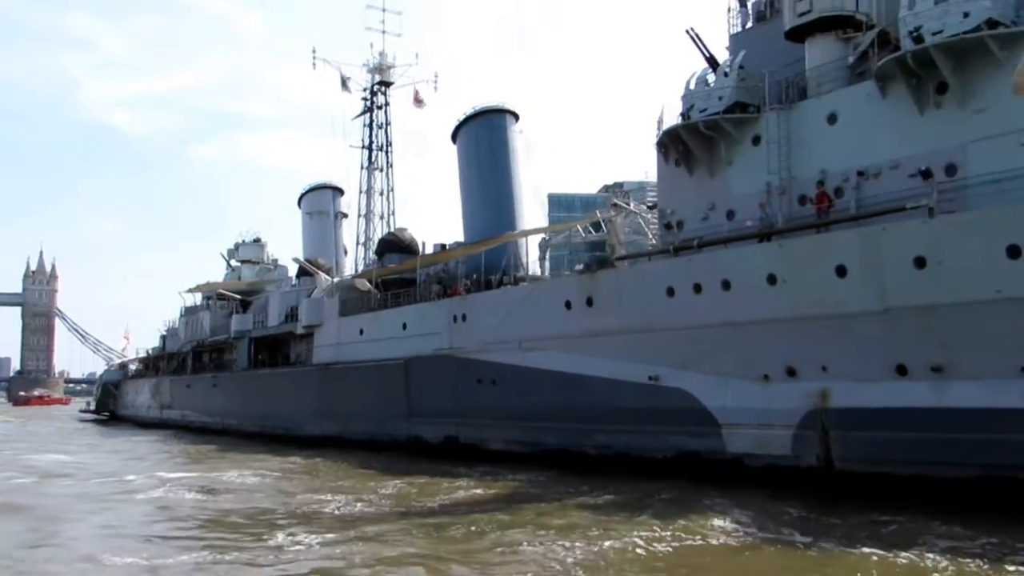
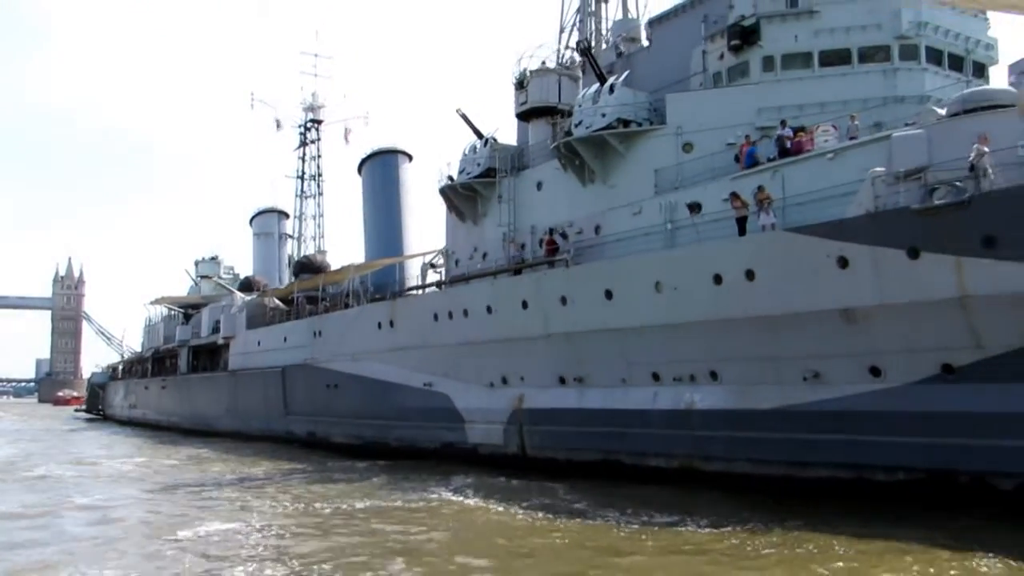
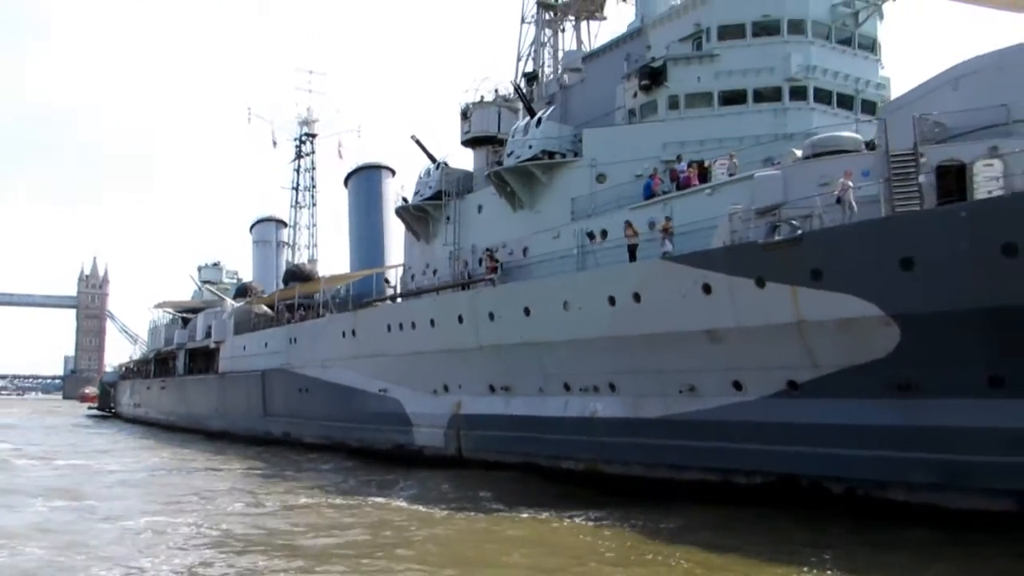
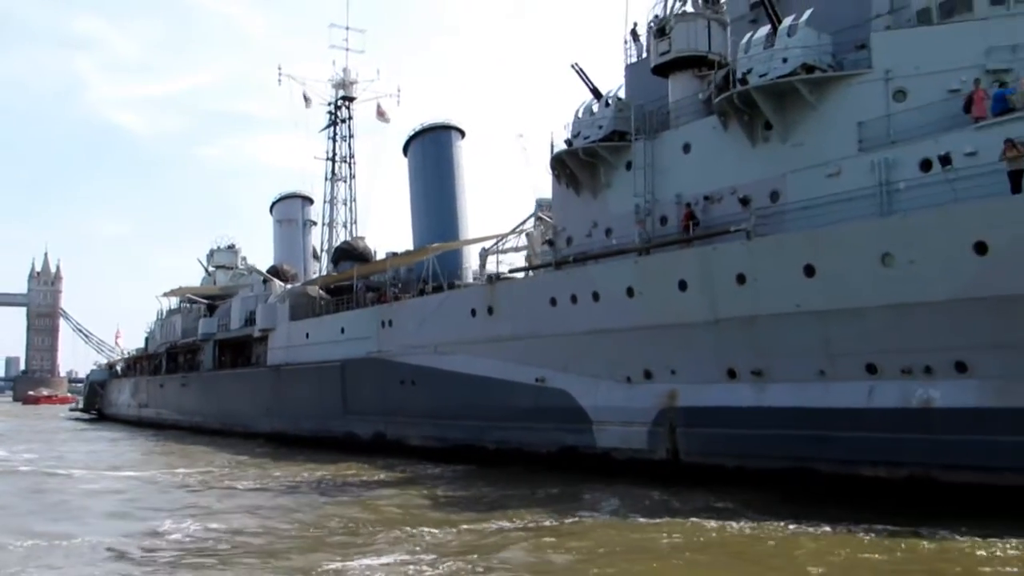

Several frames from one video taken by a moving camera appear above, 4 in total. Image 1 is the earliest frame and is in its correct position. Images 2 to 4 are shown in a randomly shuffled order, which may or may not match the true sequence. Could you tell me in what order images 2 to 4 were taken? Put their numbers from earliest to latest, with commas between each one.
4, 2, 3
